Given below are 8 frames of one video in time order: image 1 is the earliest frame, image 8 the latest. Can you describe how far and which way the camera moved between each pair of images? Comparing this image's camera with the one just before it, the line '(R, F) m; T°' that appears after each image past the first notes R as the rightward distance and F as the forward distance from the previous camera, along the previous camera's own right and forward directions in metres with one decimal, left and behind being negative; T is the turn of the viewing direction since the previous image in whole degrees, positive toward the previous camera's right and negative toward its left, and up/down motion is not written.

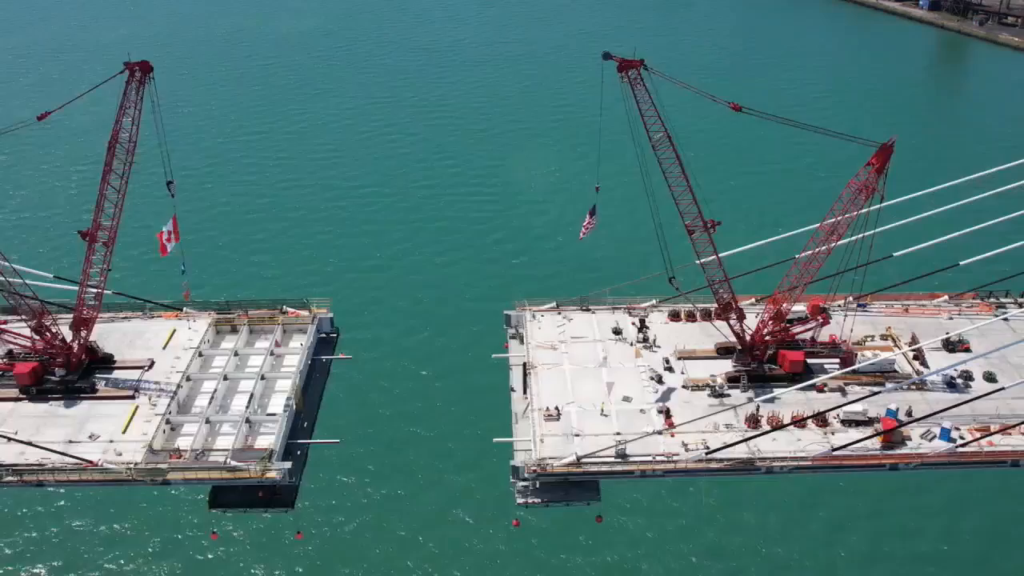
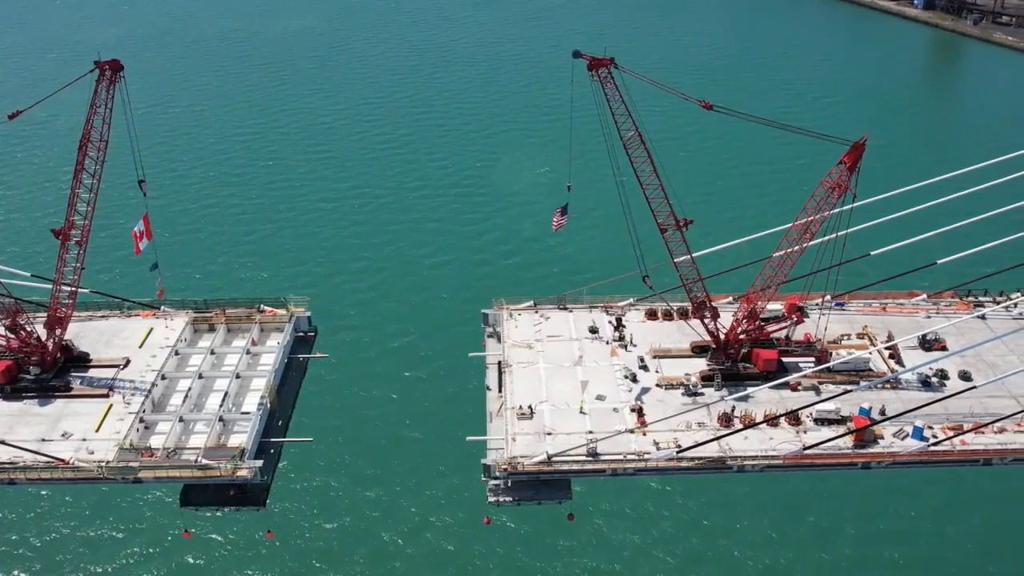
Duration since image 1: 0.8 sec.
(+2.3, 0.0) m; 0°
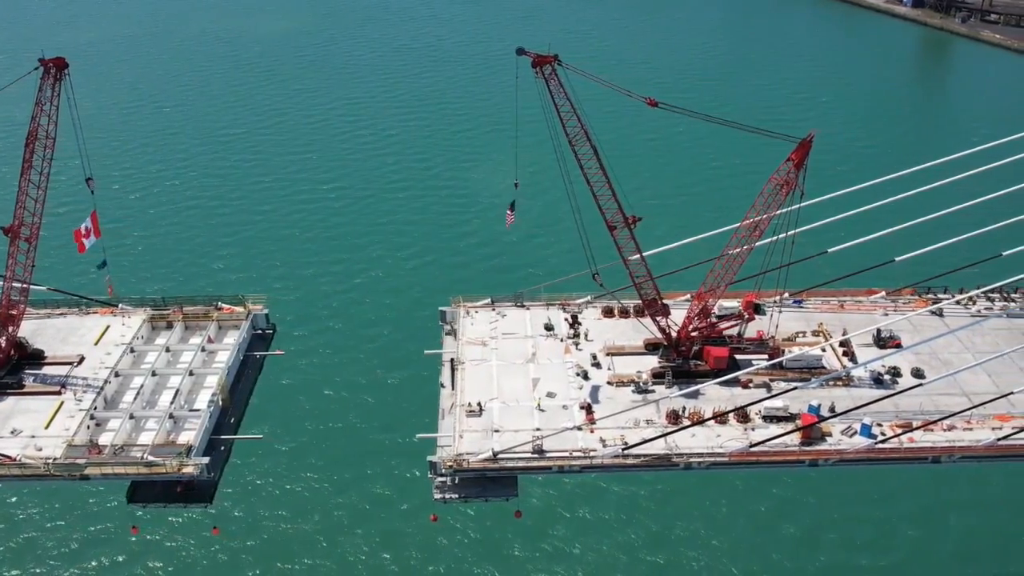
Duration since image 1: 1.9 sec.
(+4.3, 0.0) m; 0°
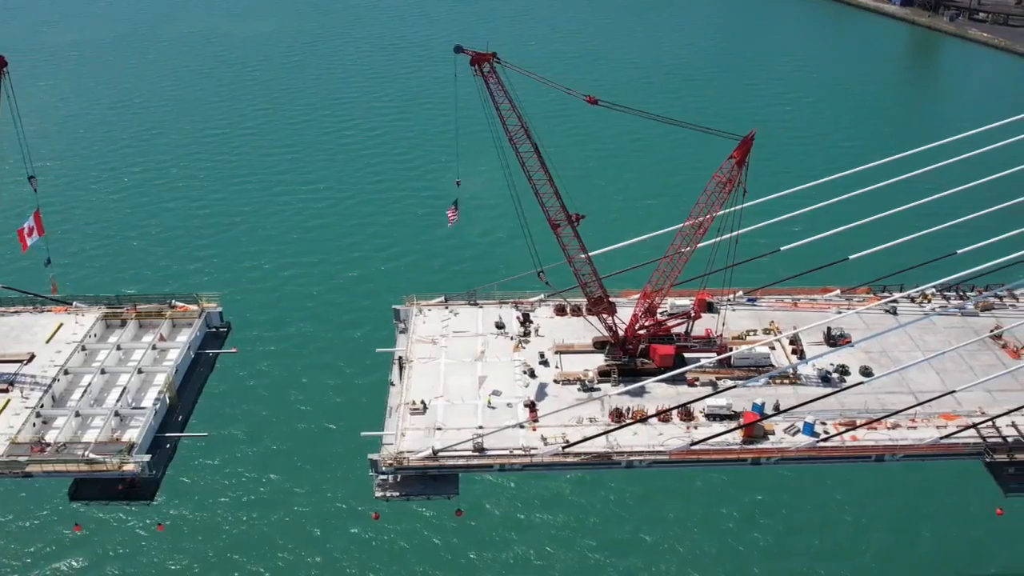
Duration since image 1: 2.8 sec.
(+4.8, +0.1) m; 0°
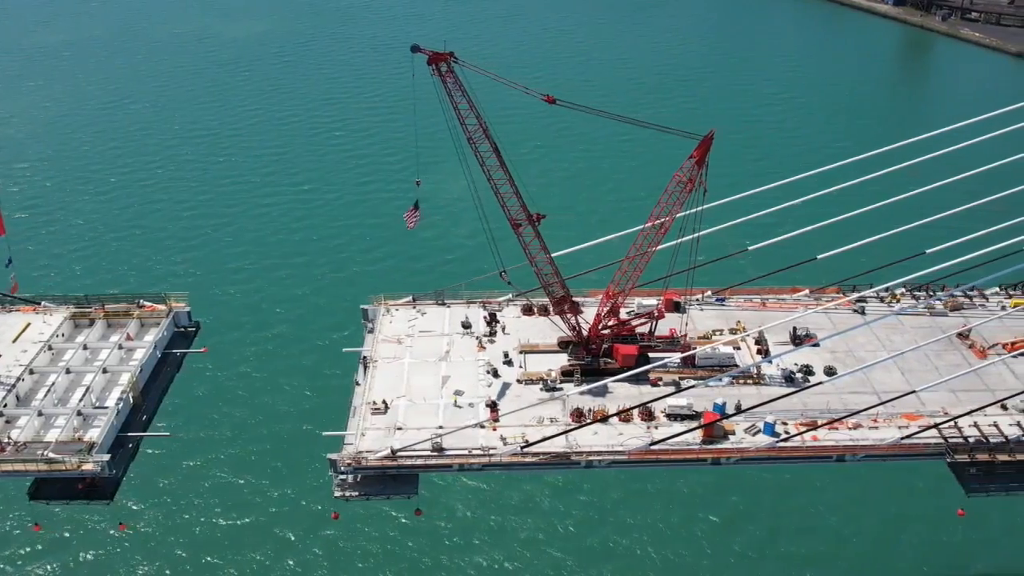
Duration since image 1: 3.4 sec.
(+3.3, +0.1) m; 0°
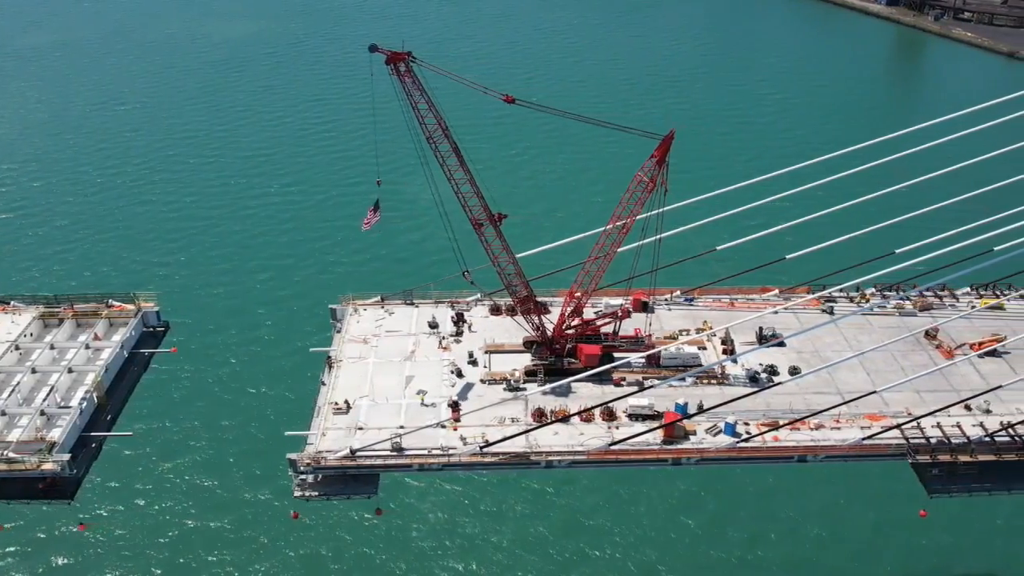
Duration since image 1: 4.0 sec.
(+3.3, +0.1) m; 0°
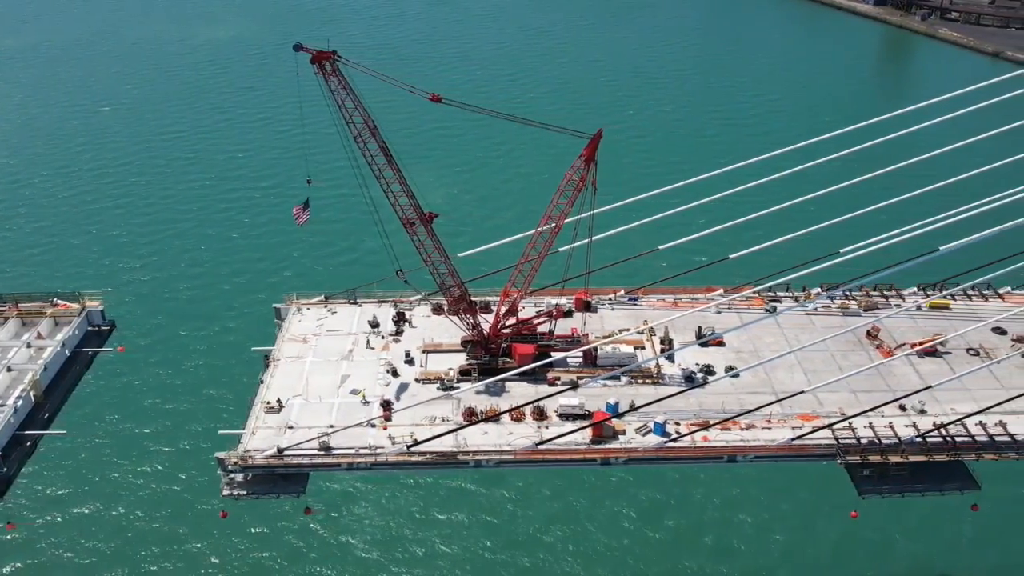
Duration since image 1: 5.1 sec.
(+5.9, +0.1) m; 0°
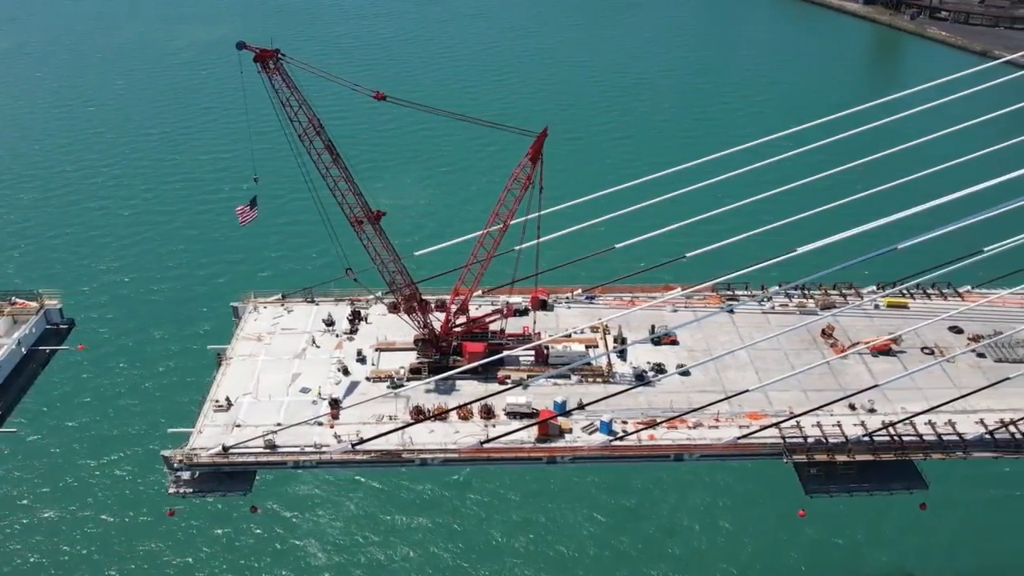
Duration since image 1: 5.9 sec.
(+4.4, +0.1) m; 0°
